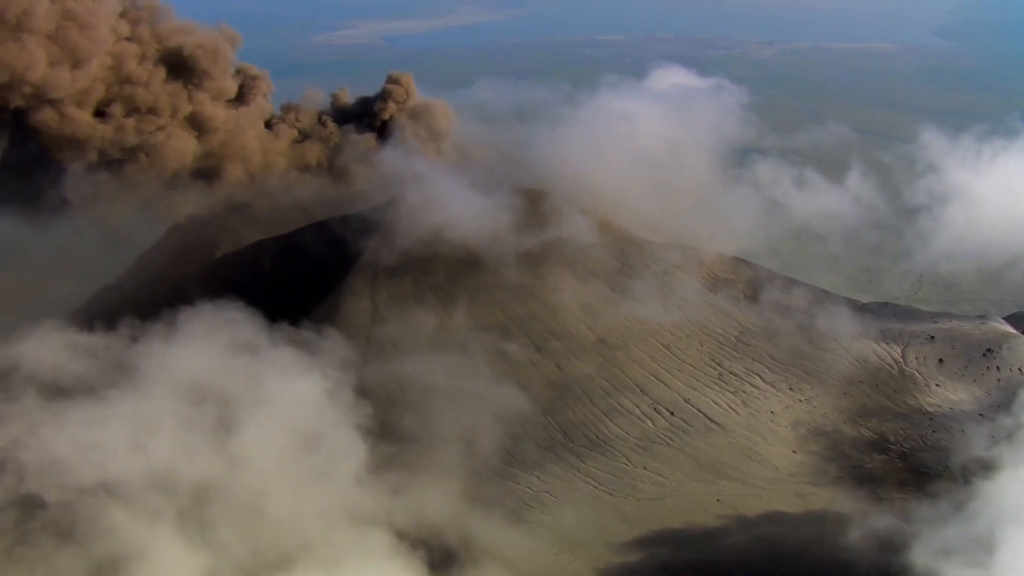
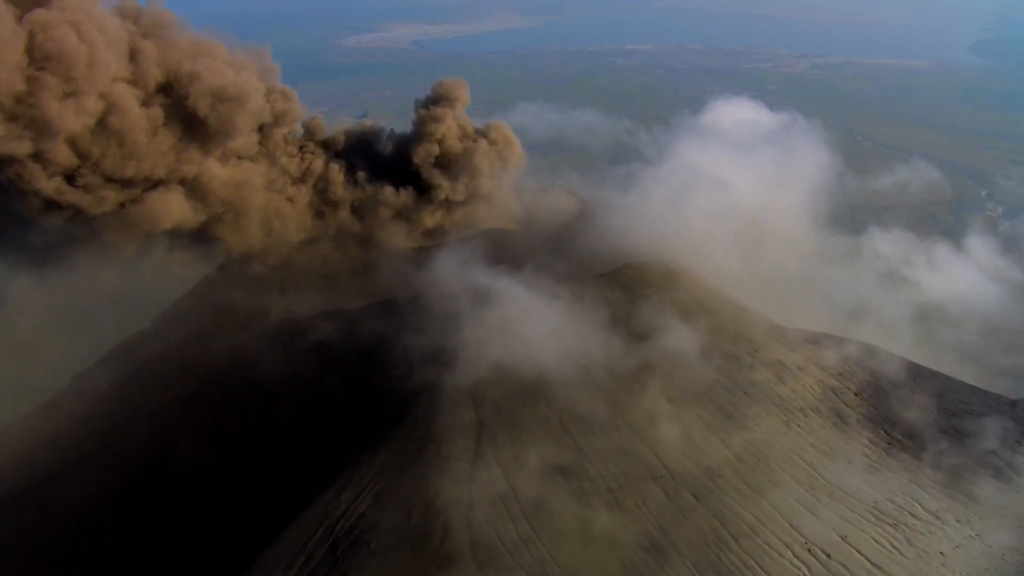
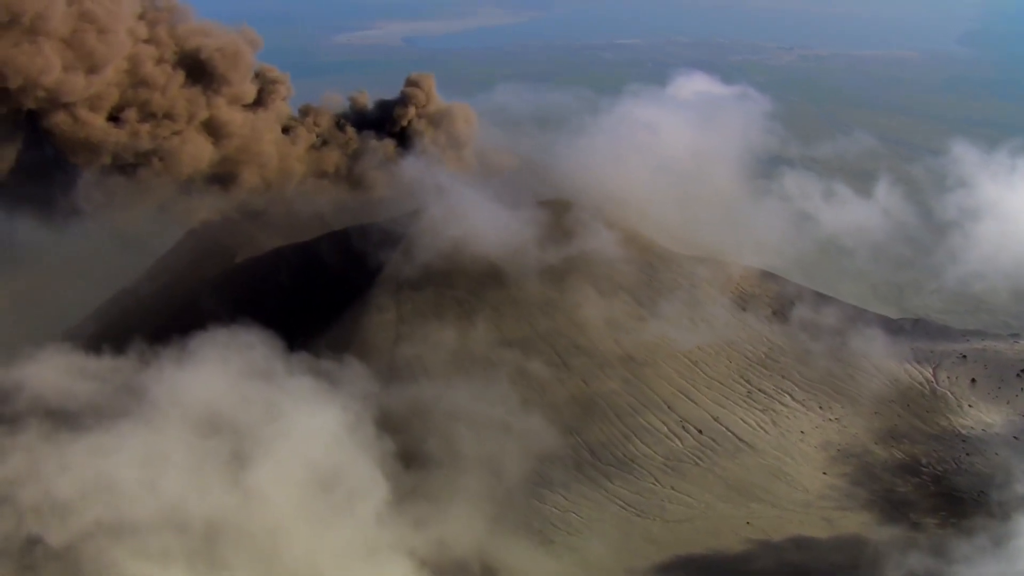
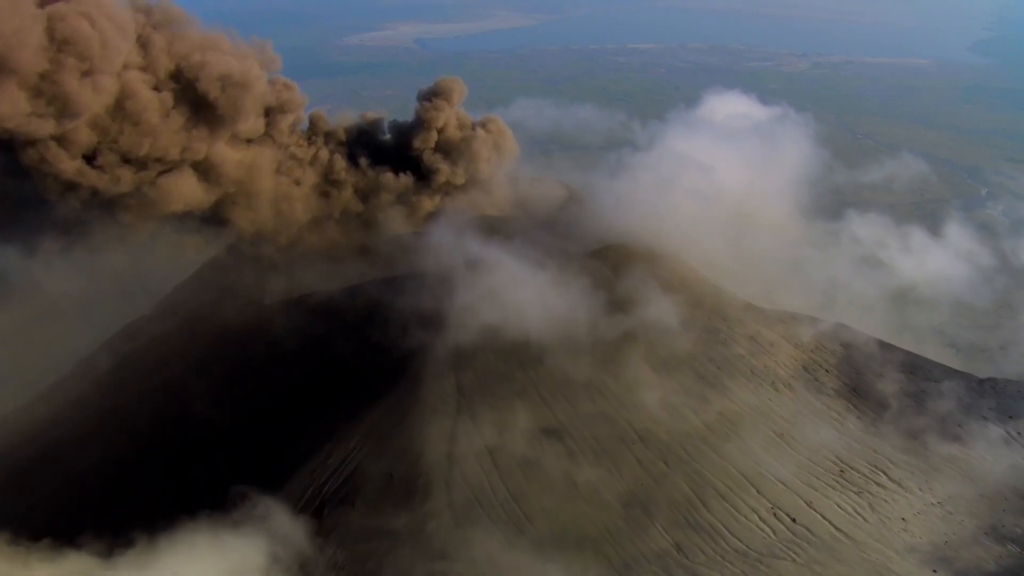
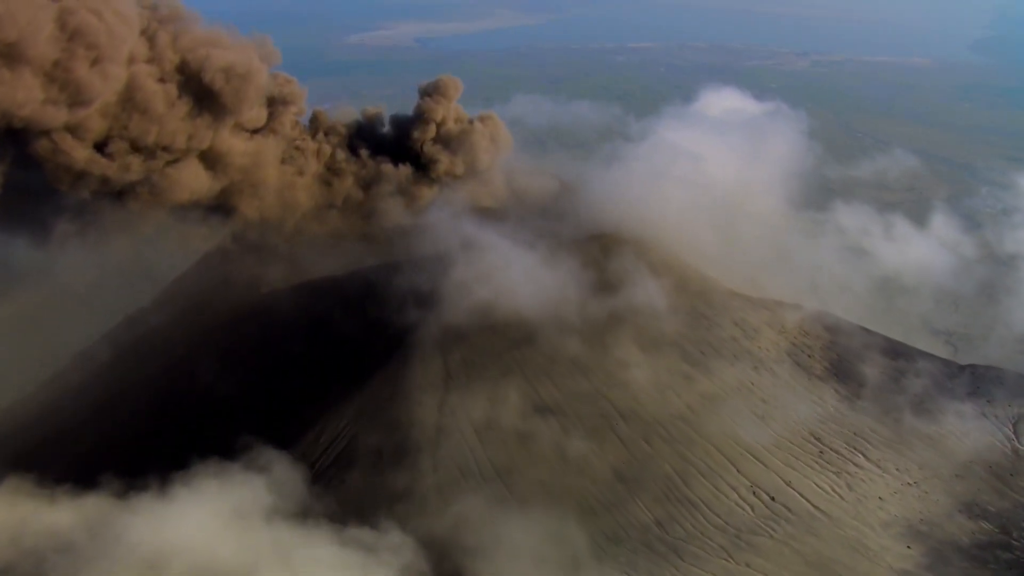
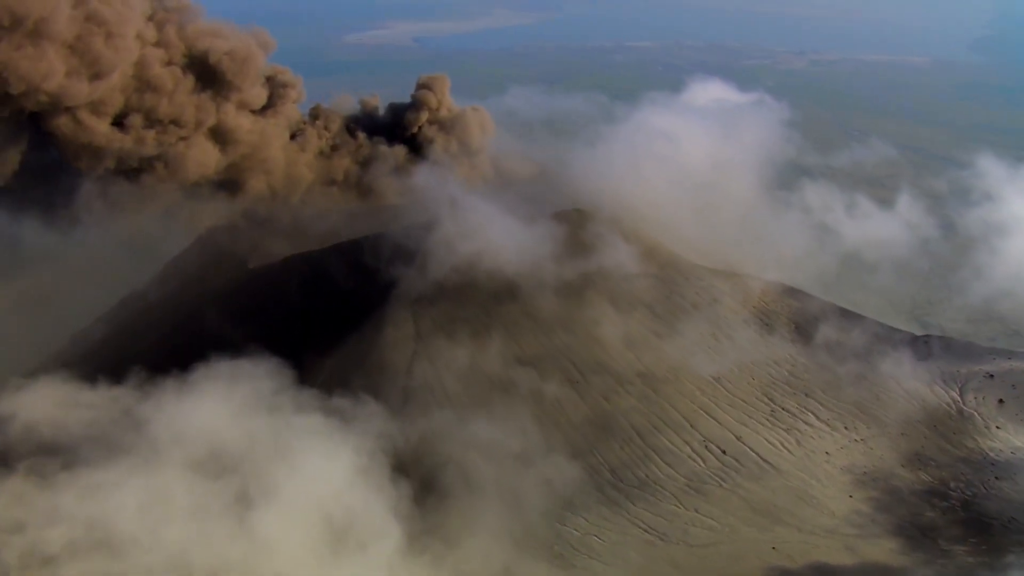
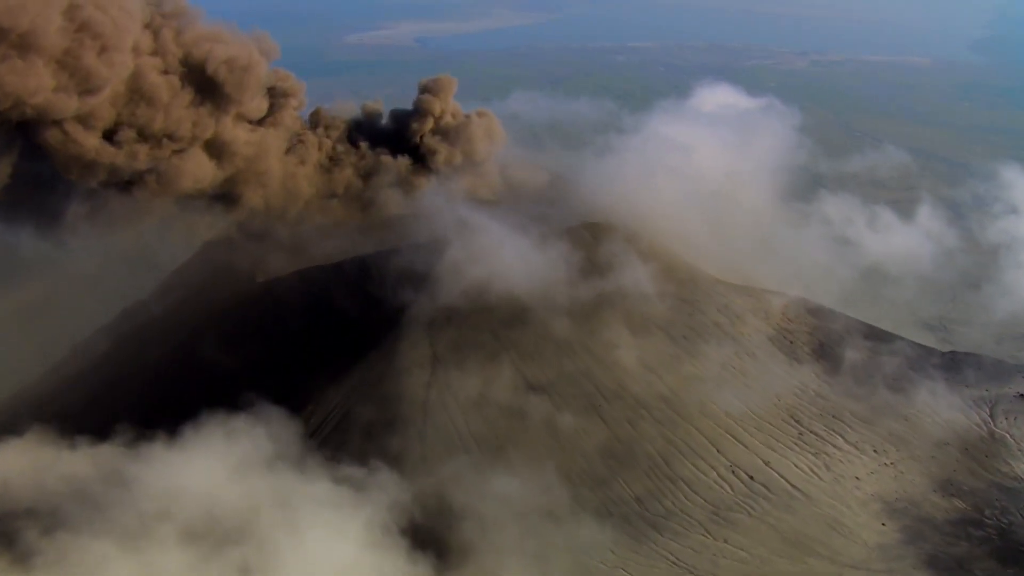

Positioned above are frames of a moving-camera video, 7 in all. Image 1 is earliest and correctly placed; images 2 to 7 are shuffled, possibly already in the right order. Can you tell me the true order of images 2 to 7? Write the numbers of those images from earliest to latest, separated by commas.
3, 6, 7, 5, 4, 2
